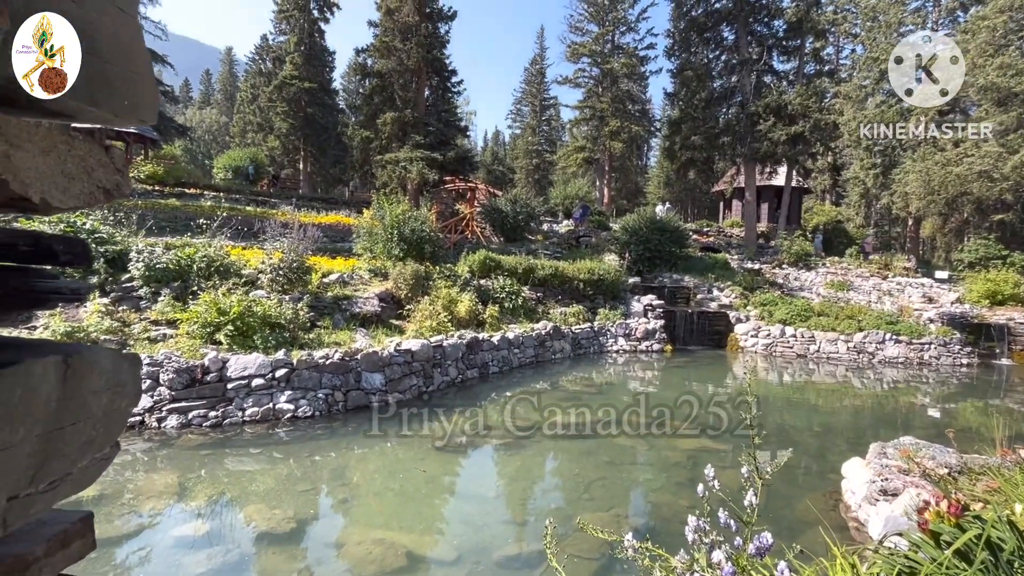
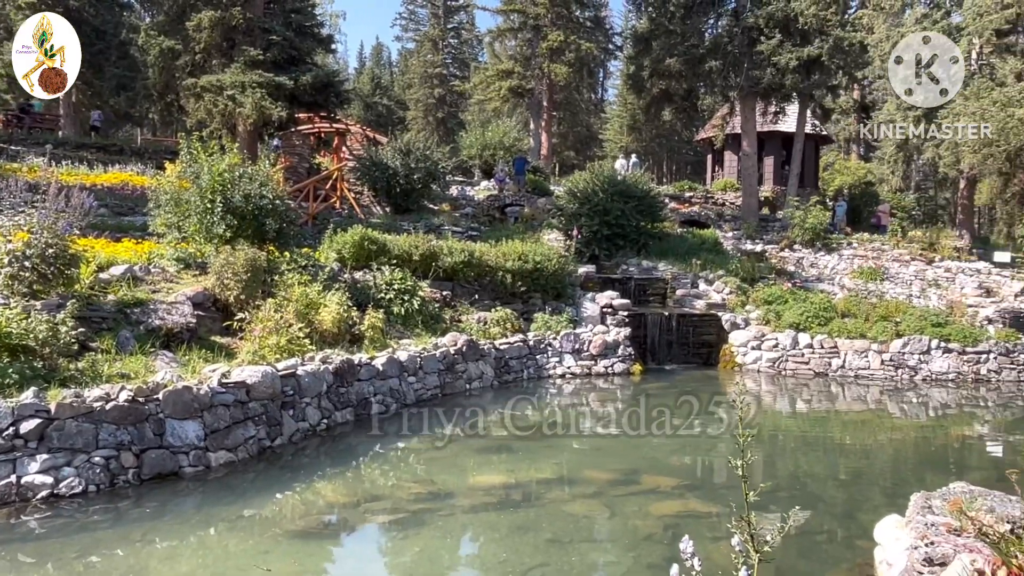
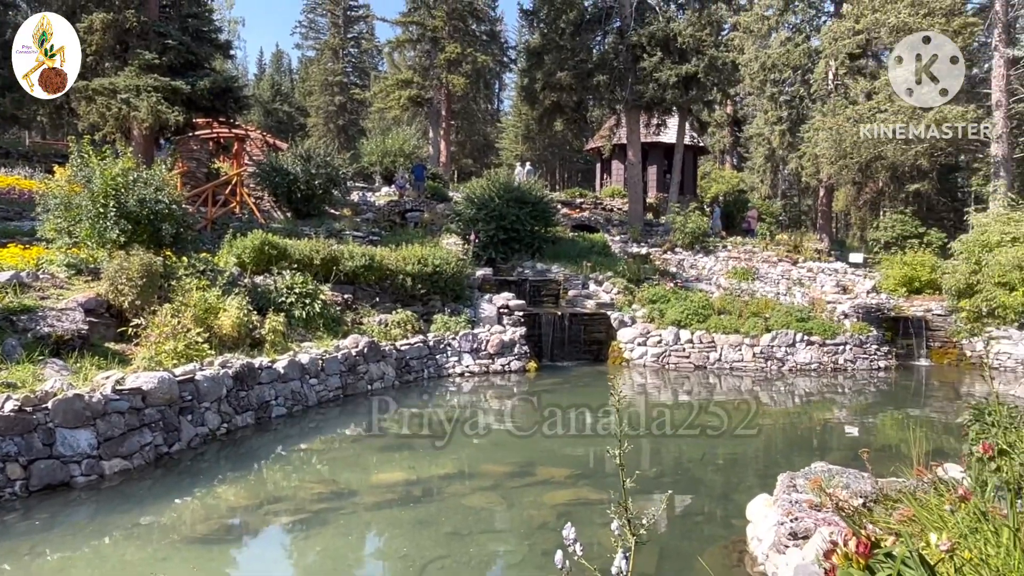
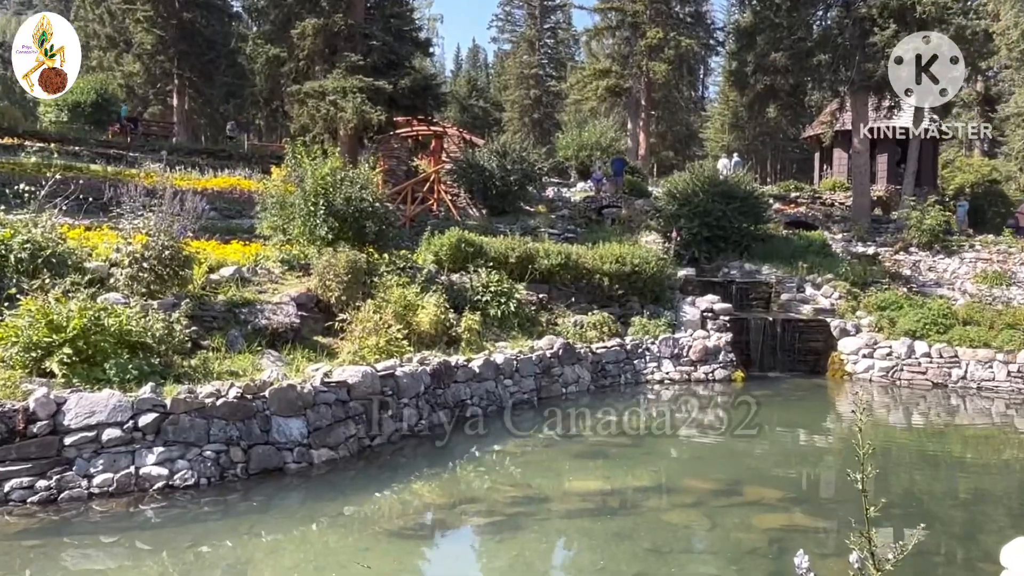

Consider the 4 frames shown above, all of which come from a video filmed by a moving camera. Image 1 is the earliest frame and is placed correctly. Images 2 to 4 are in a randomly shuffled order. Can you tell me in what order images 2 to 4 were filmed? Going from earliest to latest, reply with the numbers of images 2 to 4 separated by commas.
4, 2, 3
